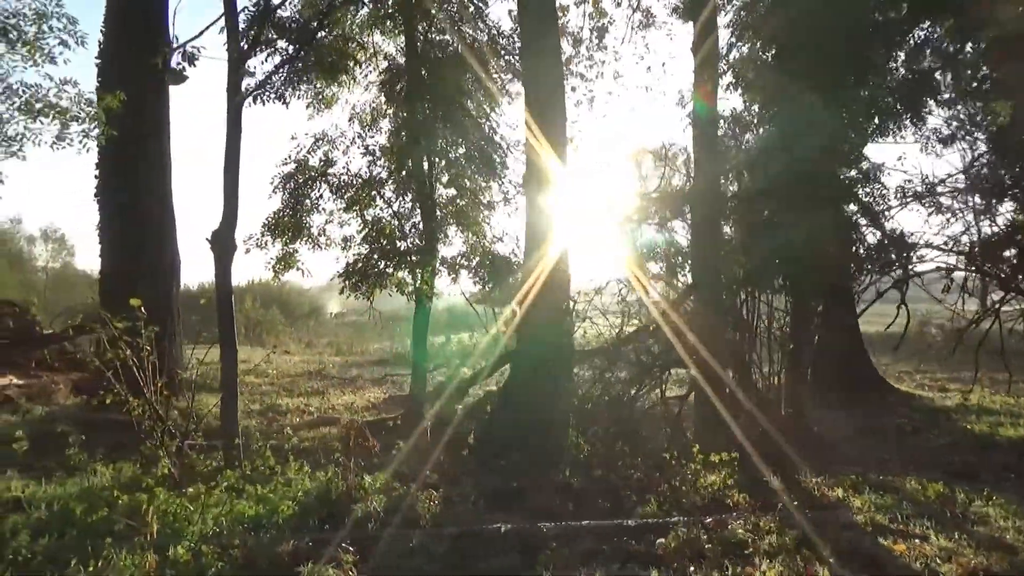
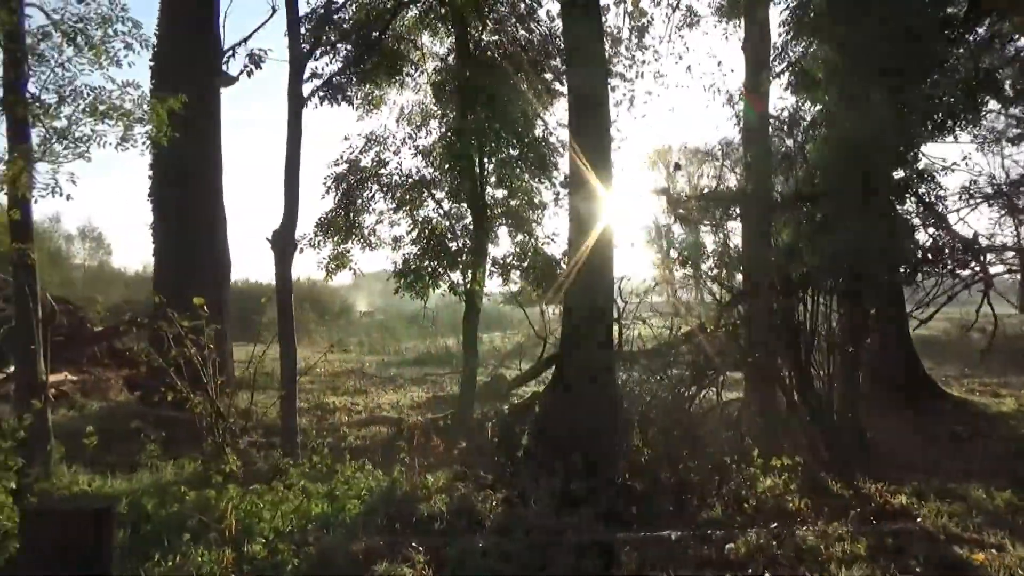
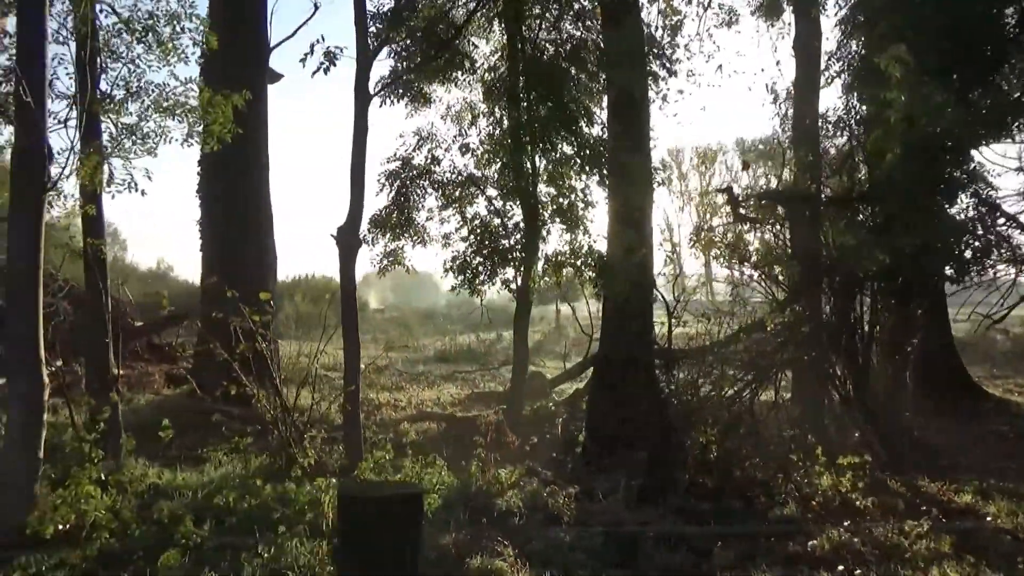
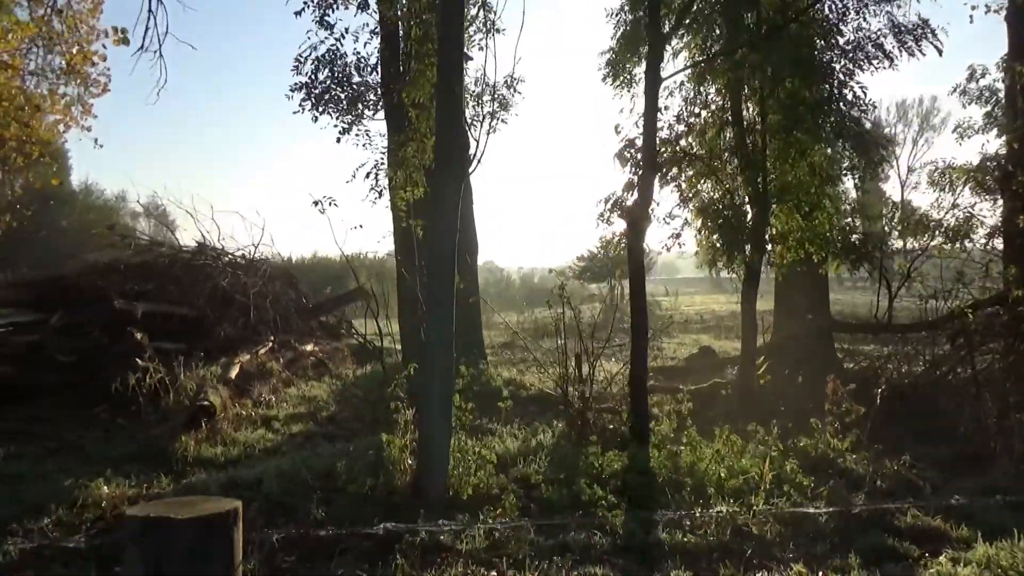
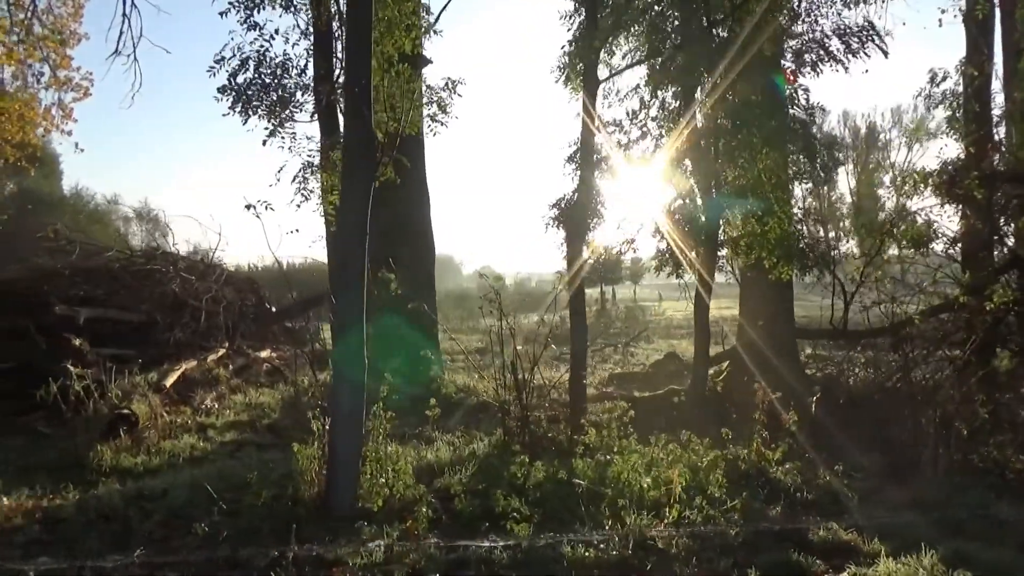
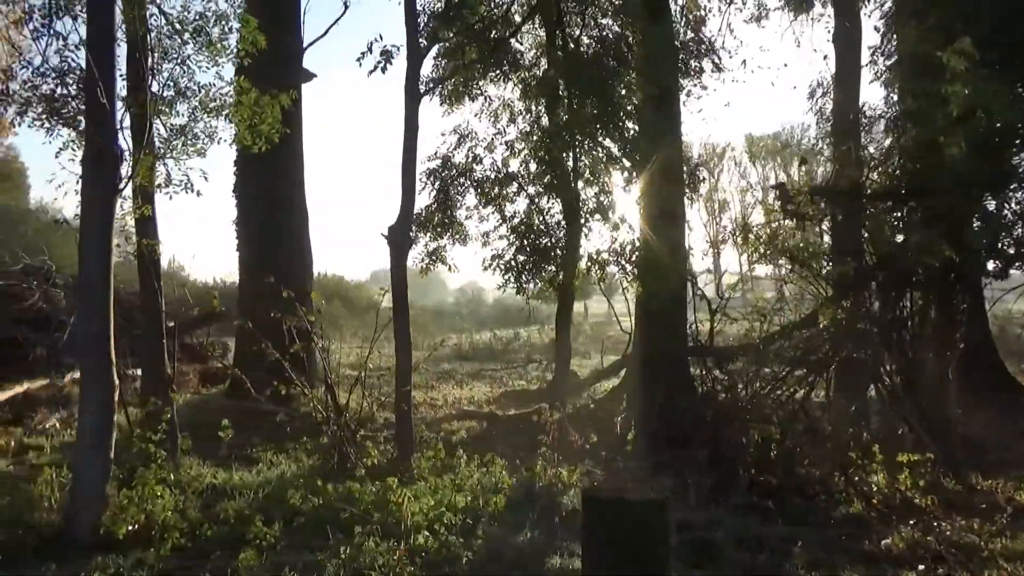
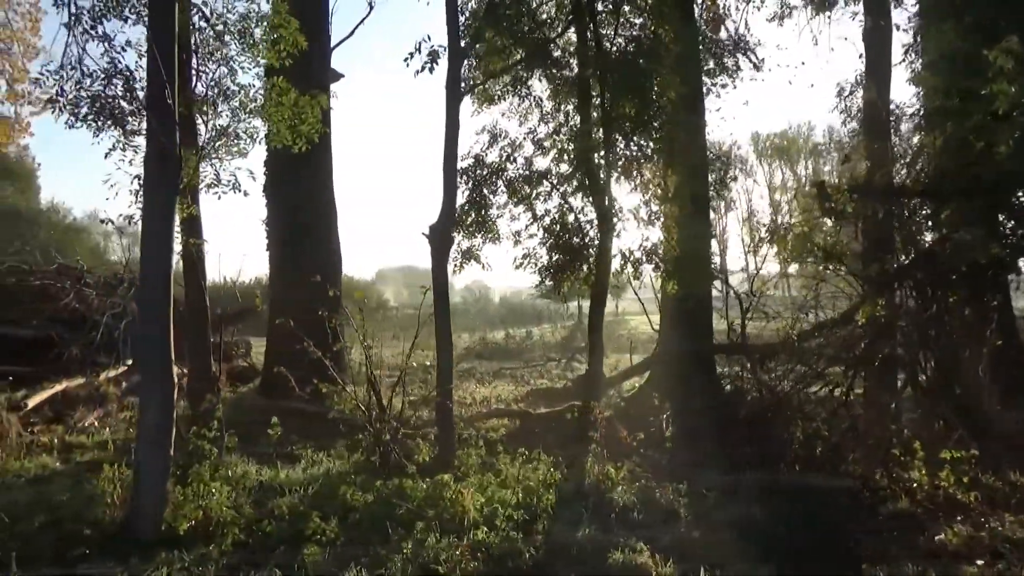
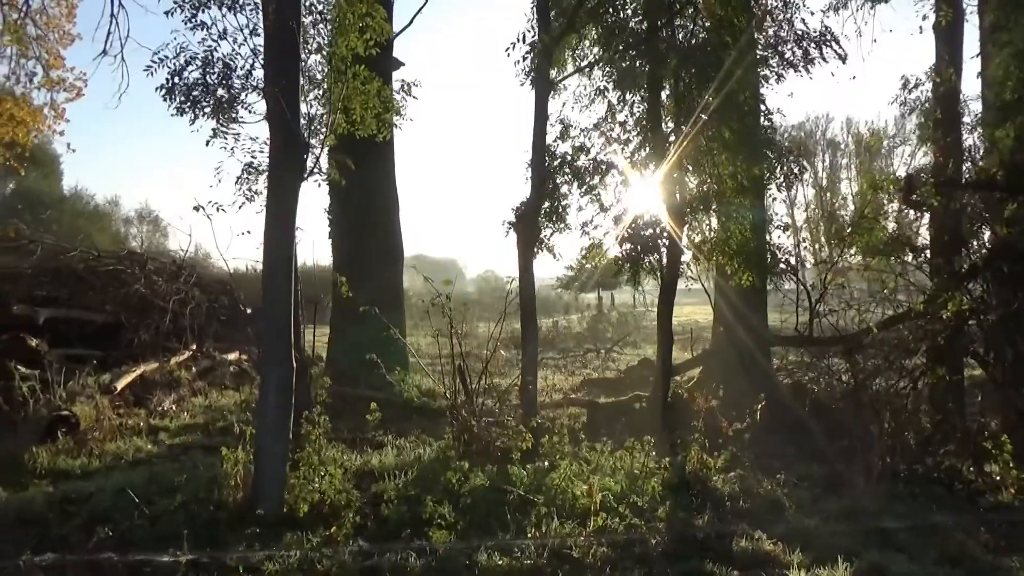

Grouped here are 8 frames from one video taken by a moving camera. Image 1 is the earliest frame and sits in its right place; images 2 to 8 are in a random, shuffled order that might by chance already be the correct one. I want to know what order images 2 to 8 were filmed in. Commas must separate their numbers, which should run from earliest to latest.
2, 3, 6, 7, 8, 5, 4
